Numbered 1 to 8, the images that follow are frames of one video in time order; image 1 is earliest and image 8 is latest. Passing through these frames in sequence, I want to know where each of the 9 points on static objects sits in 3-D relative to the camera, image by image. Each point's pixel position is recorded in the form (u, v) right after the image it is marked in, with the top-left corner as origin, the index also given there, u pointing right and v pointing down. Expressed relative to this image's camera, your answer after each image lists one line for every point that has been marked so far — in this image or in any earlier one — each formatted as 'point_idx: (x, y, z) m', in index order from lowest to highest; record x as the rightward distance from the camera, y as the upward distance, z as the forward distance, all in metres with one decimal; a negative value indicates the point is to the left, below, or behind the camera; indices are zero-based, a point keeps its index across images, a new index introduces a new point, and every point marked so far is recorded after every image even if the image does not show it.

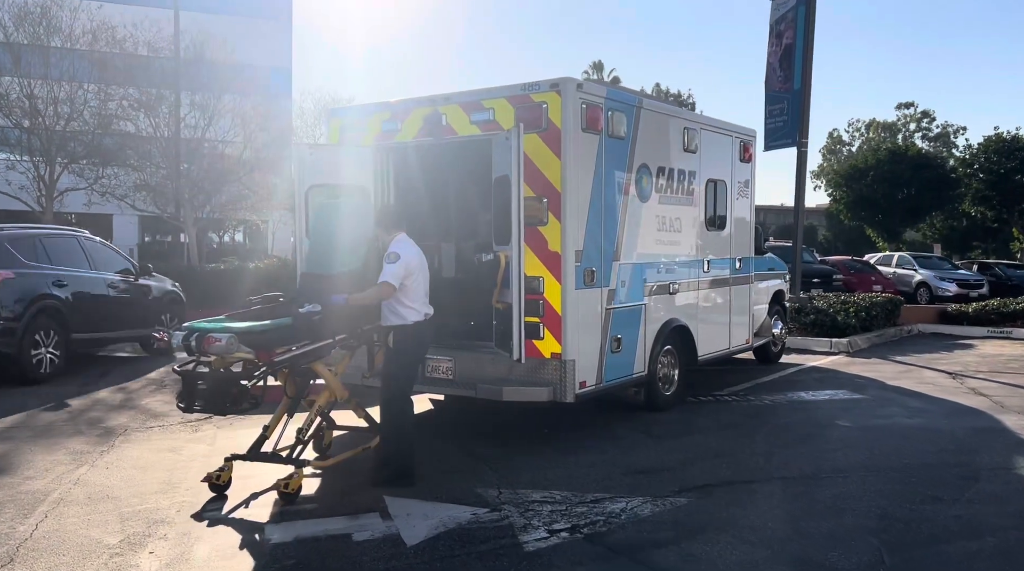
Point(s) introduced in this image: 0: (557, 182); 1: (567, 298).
0: (+0.3, +0.8, +6.6) m
1: (+0.4, -0.1, +6.7) m
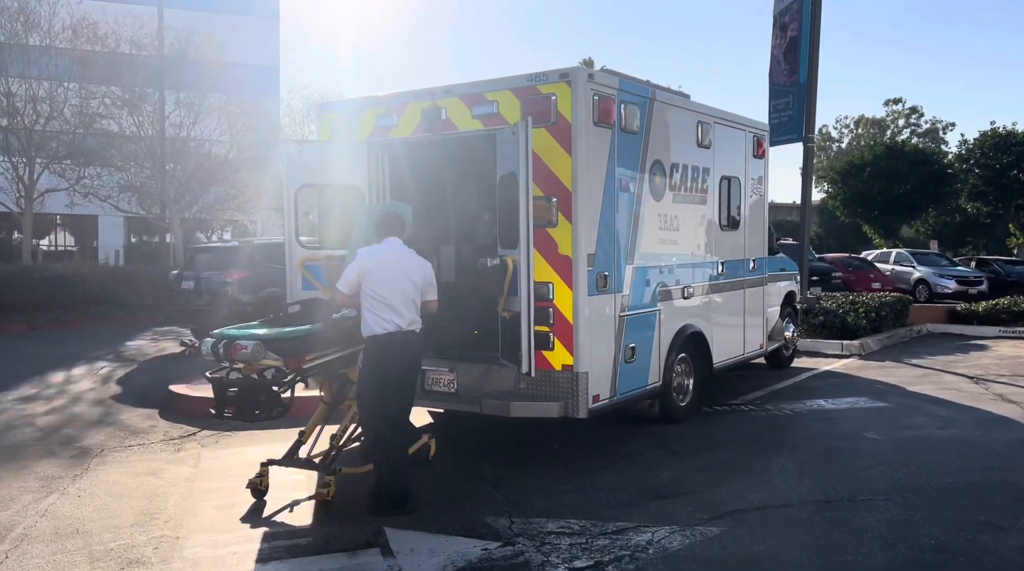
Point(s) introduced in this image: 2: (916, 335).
0: (+0.4, +0.7, +6.1) m
1: (+0.5, -0.1, +6.2) m
2: (+6.4, -0.8, +13.8) m
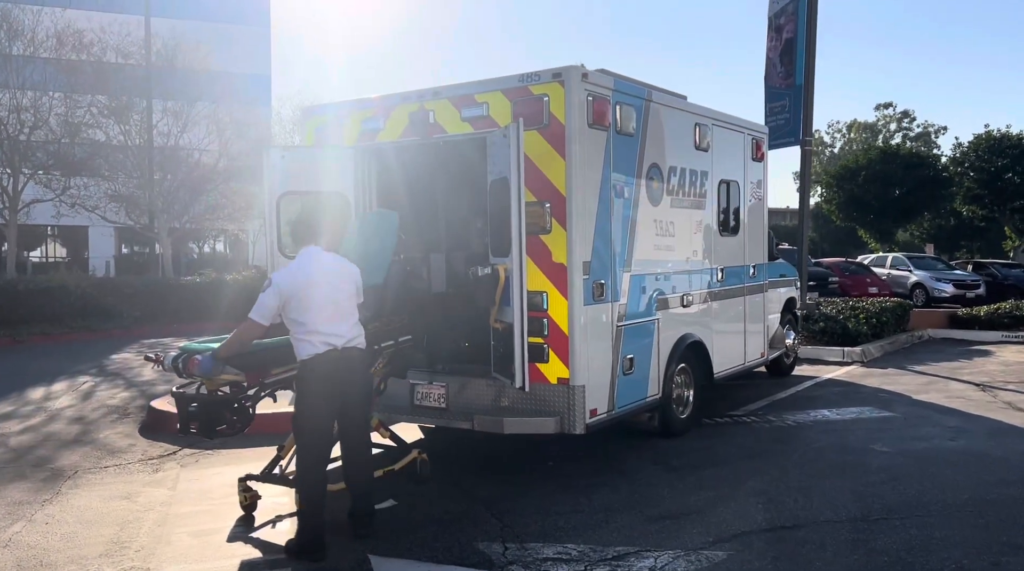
0: (+0.3, +0.7, +5.9) m
1: (+0.4, -0.2, +5.9) m
2: (+6.3, -0.9, +13.5) m
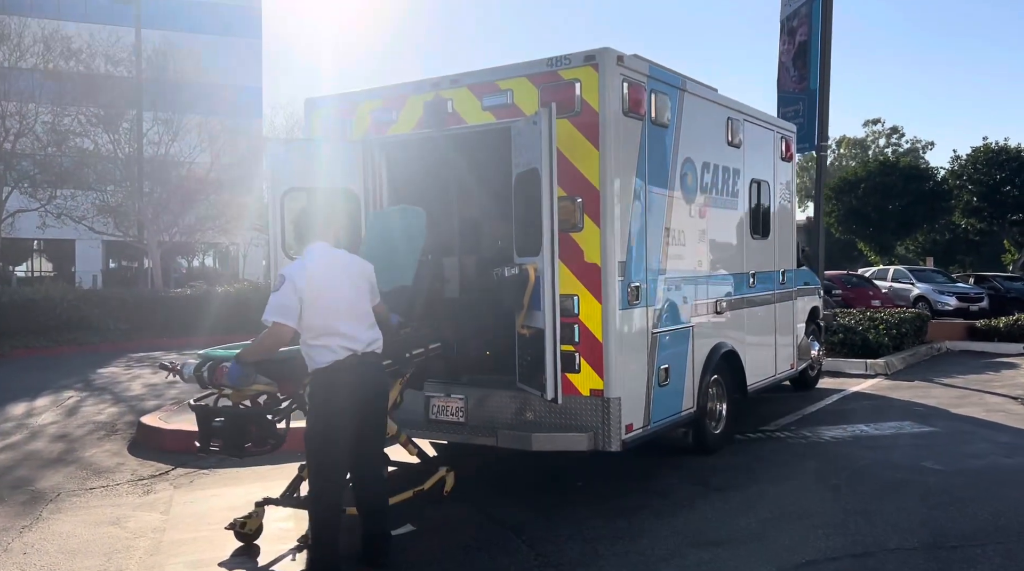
0: (+0.5, +0.6, +5.4) m
1: (+0.6, -0.2, +5.3) m
2: (+6.4, -1.0, +13.1) m
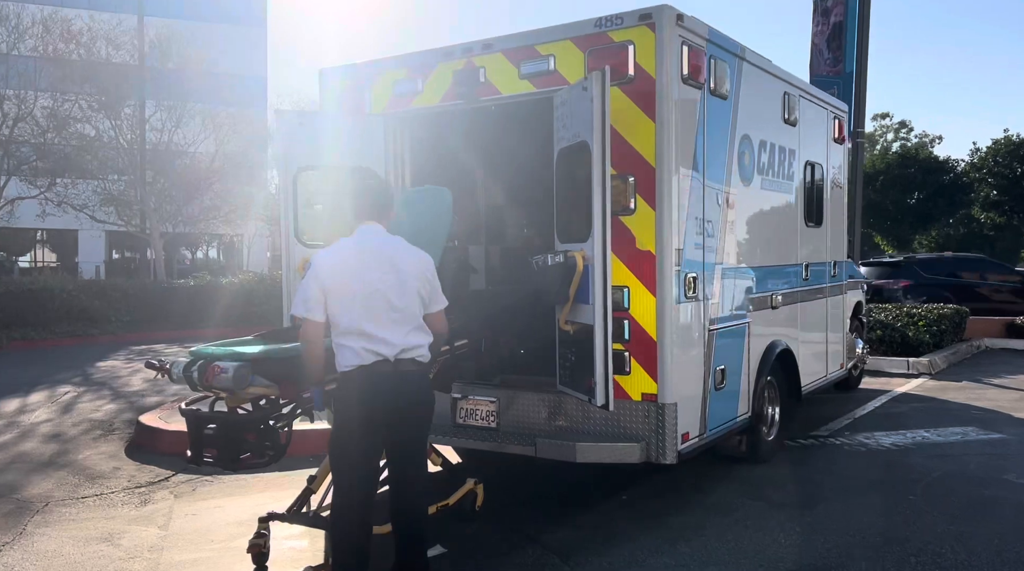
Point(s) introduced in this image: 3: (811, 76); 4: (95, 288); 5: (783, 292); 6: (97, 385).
0: (+0.7, +0.7, +4.7) m
1: (+0.8, -0.2, +4.7) m
2: (+6.6, -0.9, +12.4) m
3: (+4.4, +3.1, +12.9) m
4: (-7.9, 0.0, +16.4) m
5: (+2.0, 0.0, +6.4) m
6: (-5.2, -1.2, +10.9) m
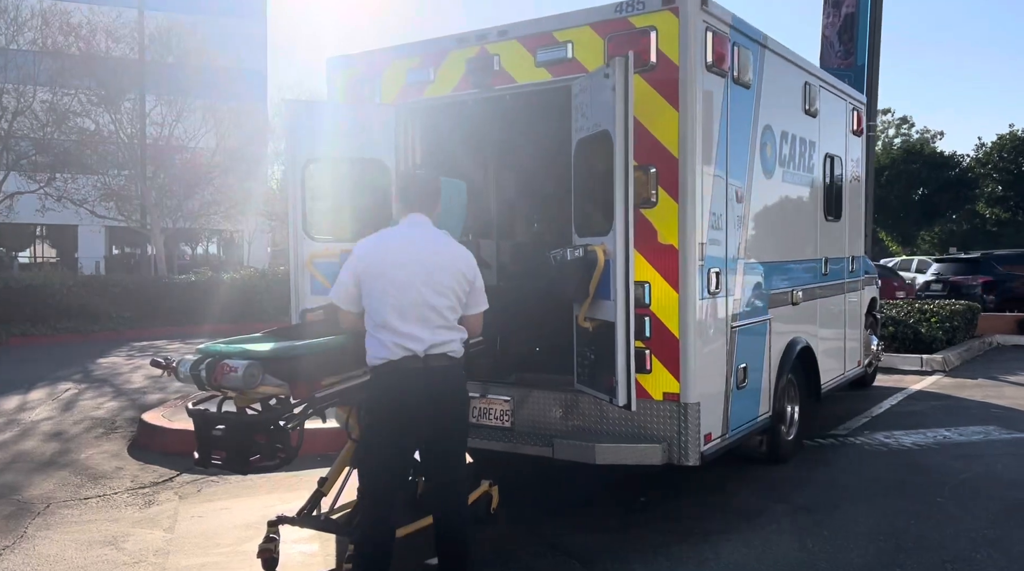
0: (+0.8, +0.7, +4.6) m
1: (+0.9, -0.2, +4.6) m
2: (+6.7, -0.9, +12.3) m
3: (+4.5, +3.2, +12.7) m
4: (-7.8, 0.0, +16.3) m
5: (+2.1, 0.0, +6.2) m
6: (-5.1, -1.2, +10.7) m
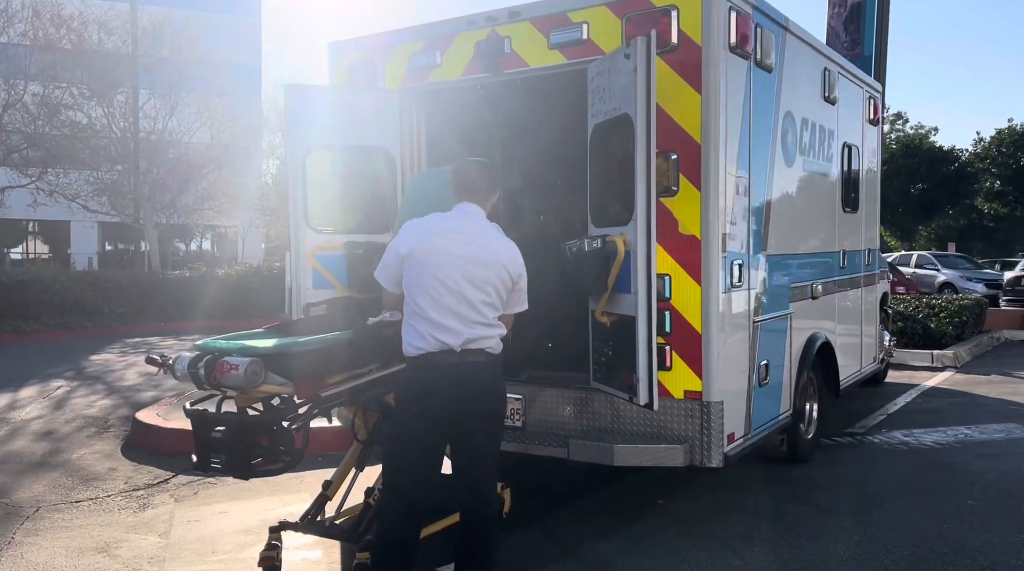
0: (+0.9, +0.8, +4.3) m
1: (+1.0, -0.1, +4.3) m
2: (+6.8, -0.8, +12.1) m
3: (+4.5, +3.2, +12.5) m
4: (-7.8, +0.1, +16.0) m
5: (+2.1, 0.0, +6.0) m
6: (-5.1, -1.1, +10.4) m
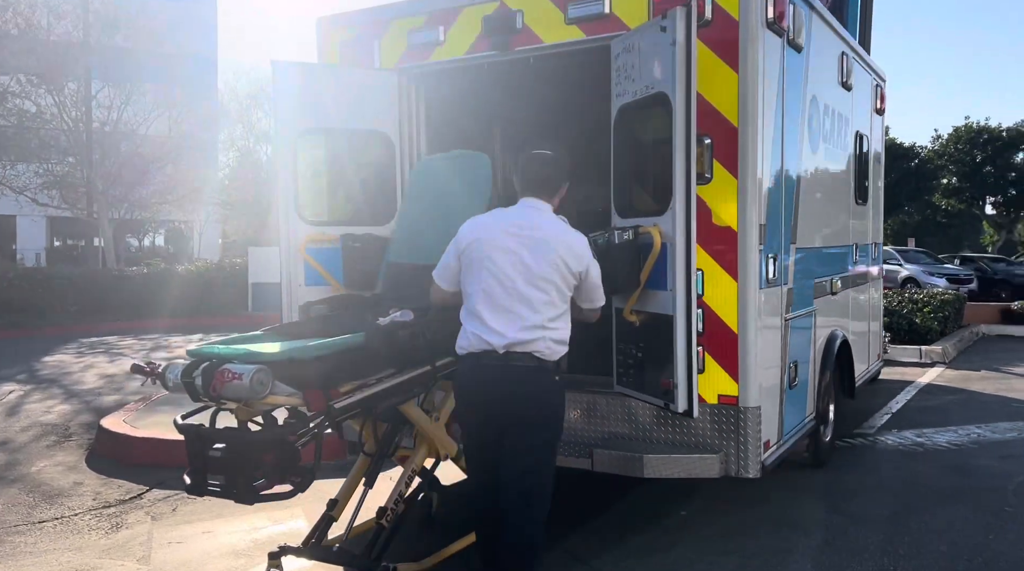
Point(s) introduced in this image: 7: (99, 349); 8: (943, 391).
0: (+1.0, +0.8, +4.0) m
1: (+1.1, -0.1, +4.0) m
2: (+6.5, -0.7, +12.0) m
3: (+4.2, +3.3, +12.3) m
4: (-8.3, +0.2, +15.2) m
5: (+2.2, +0.1, +5.7) m
6: (-5.3, -1.1, +9.8) m
7: (-6.1, -0.9, +12.9) m
8: (+4.1, -1.0, +8.2) m
